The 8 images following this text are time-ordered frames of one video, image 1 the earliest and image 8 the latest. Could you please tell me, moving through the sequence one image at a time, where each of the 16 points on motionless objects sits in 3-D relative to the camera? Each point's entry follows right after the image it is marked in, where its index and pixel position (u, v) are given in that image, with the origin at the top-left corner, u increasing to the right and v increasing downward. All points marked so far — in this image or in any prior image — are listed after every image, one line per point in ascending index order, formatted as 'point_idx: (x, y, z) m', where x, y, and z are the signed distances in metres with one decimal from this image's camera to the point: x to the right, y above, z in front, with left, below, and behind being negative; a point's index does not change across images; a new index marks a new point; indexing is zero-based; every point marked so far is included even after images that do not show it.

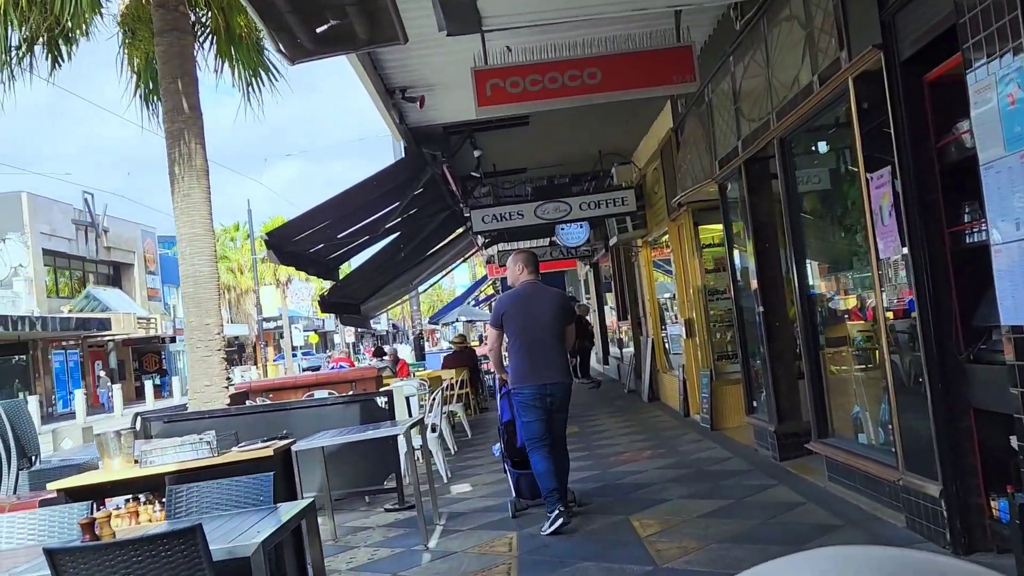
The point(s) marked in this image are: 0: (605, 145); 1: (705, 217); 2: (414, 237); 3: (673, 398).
0: (+1.2, +1.8, +10.8) m
1: (+2.0, +0.6, +8.6) m
2: (-1.4, +0.8, +13.3) m
3: (+2.0, -1.4, +11.0) m
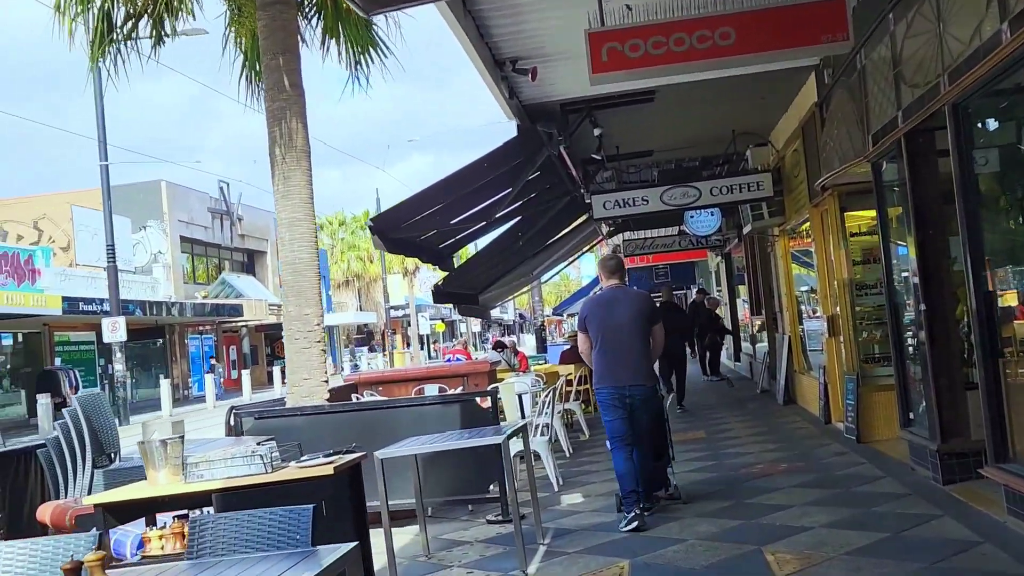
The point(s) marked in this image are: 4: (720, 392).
0: (+2.6, +1.8, +9.8) m
1: (+3.0, +0.7, +7.5) m
2: (+0.4, +0.9, +12.7) m
3: (+3.4, -1.3, +9.9) m
4: (+3.4, -1.7, +14.0) m
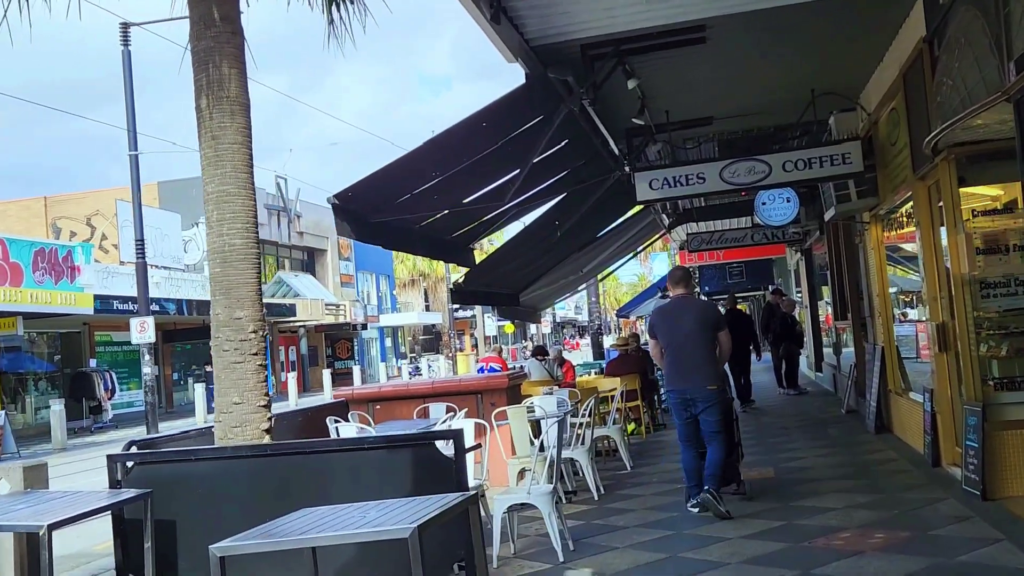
0: (+2.8, +1.9, +7.7) m
1: (+3.0, +0.7, +5.3) m
2: (+0.8, +0.9, +10.7) m
3: (+3.6, -1.3, +7.7) m
4: (+3.9, -1.7, +11.8) m
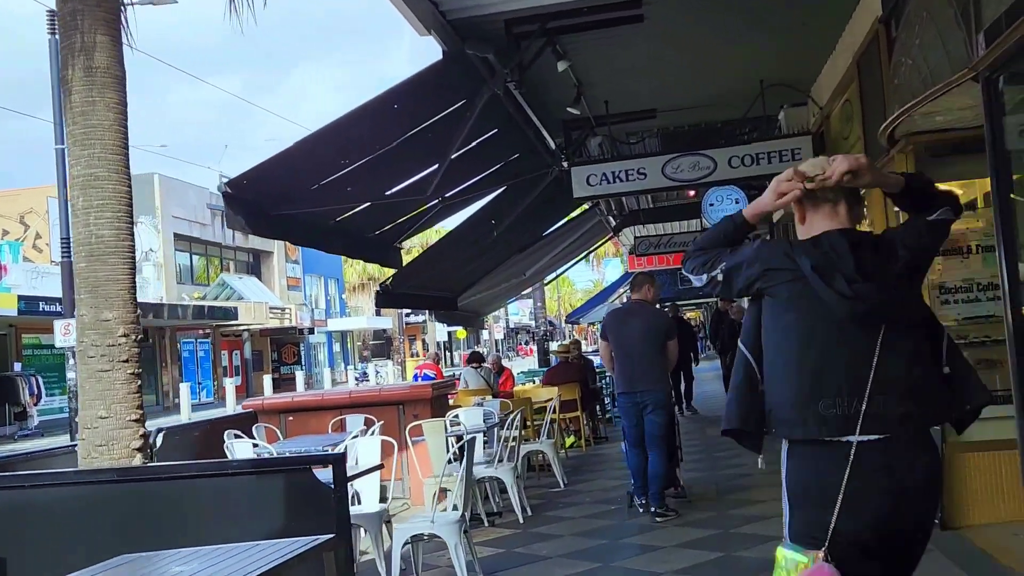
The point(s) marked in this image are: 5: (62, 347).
0: (+2.1, +1.8, +7.2) m
1: (+2.5, +0.7, +4.8) m
2: (0.0, +0.9, +10.1) m
3: (+2.9, -1.4, +7.3) m
4: (+3.0, -1.8, +11.3) m
5: (-9.8, -1.3, +18.6) m
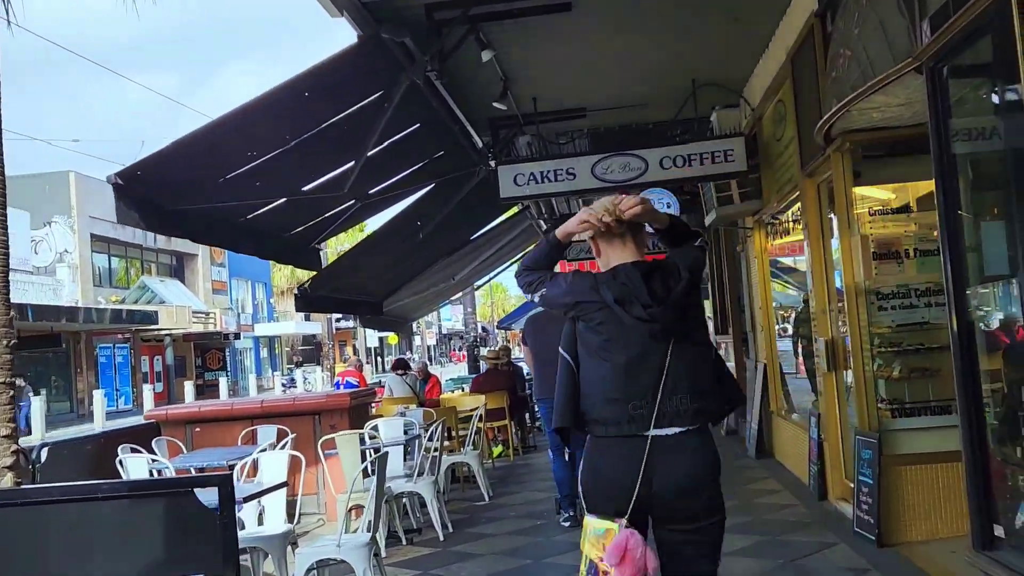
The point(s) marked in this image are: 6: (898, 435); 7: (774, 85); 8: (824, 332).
0: (+1.5, +1.8, +7.0) m
1: (+2.0, +0.6, +4.6) m
2: (-0.8, +0.9, +9.8) m
3: (+2.3, -1.4, +7.1) m
4: (+2.1, -1.8, +11.2) m
5: (-11.3, -1.3, +17.5) m
6: (+2.2, -0.8, +4.9) m
7: (+1.9, +1.4, +6.1) m
8: (+1.9, -0.3, +5.2) m
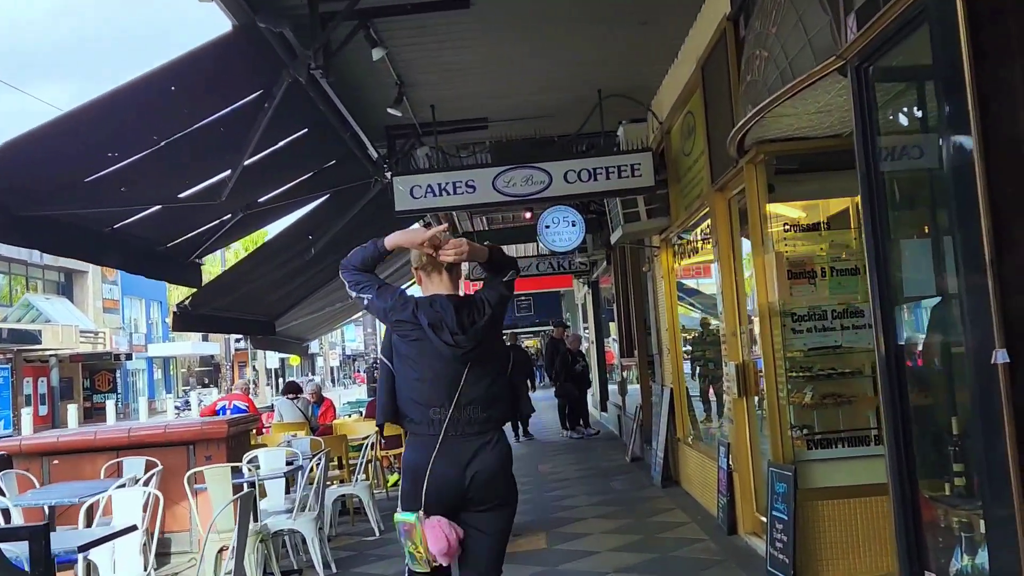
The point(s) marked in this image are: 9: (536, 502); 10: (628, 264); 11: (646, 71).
0: (+0.7, +1.6, +6.7) m
1: (+1.5, +0.5, +4.4) m
2: (-1.9, +0.7, +9.2) m
3: (+1.5, -1.6, +6.8) m
4: (+0.8, -2.1, +10.9) m
5: (-13.1, -1.6, +15.8) m
6: (+1.6, -0.9, +4.6) m
7: (+1.2, +1.3, +5.9) m
8: (+1.3, -0.4, +4.9) m
9: (+0.2, -1.9, +7.6) m
10: (+1.4, +0.3, +10.2) m
11: (+1.0, +1.6, +6.4) m
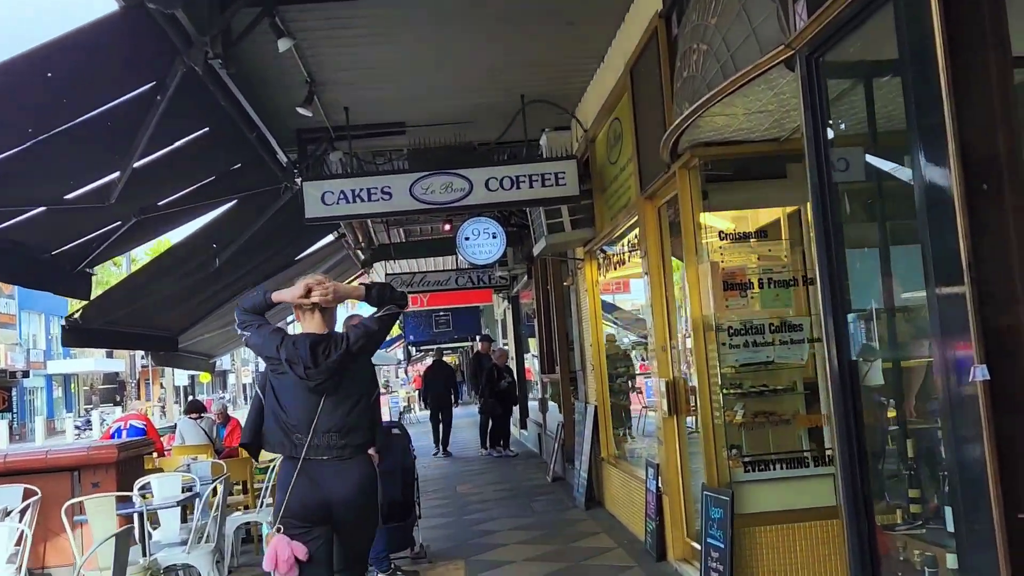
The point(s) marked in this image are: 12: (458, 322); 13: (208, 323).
0: (+0.1, +1.5, +6.5) m
1: (+1.1, +0.5, +4.2) m
2: (-2.7, +0.5, +8.7) m
3: (+0.8, -1.7, +6.6) m
4: (-0.2, -2.3, +10.5) m
5: (-14.5, -1.8, +14.1) m
6: (+1.2, -1.0, +4.4) m
7: (+0.6, +1.2, +5.7) m
8: (+0.9, -0.4, +4.7) m
9: (-0.5, -2.0, +7.2) m
10: (+0.5, +0.1, +9.9) m
11: (+0.4, +1.5, +6.2) m
12: (-1.2, -0.8, +19.8) m
13: (-3.8, -0.4, +10.7) m
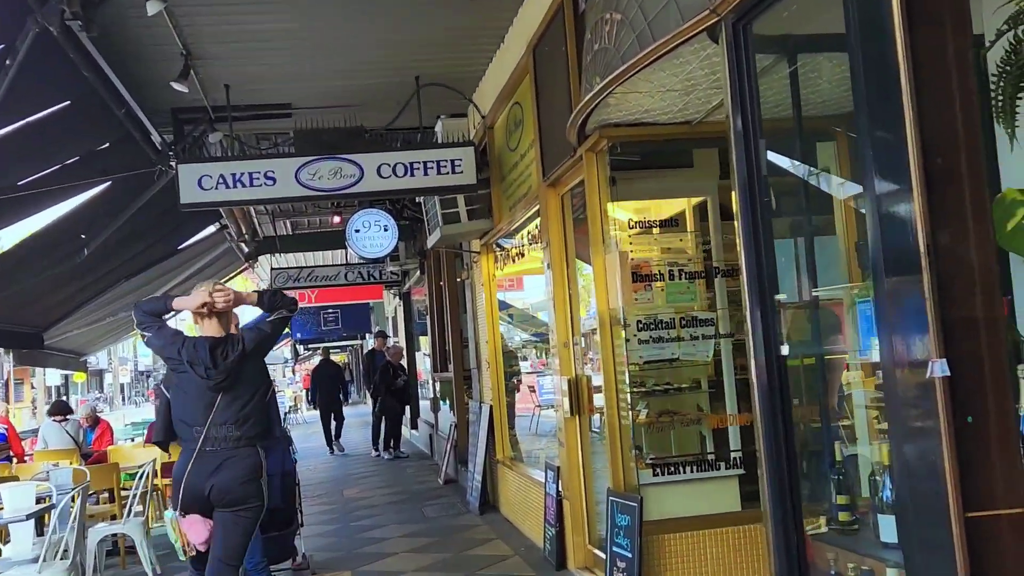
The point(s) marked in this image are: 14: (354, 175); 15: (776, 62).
0: (-0.6, +1.6, +6.2) m
1: (+0.6, +0.5, +4.0) m
2: (-3.7, +0.6, +8.0) m
3: (0.0, -1.6, +6.4) m
4: (-1.5, -2.2, +10.1) m
5: (-16.1, -1.6, +11.9) m
6: (+0.6, -1.0, +4.2) m
7: (0.0, +1.3, +5.4) m
8: (+0.3, -0.4, +4.5) m
9: (-1.3, -2.0, +6.8) m
10: (-0.7, +0.2, +9.6) m
11: (-0.3, +1.6, +5.9) m
12: (-3.7, -0.7, +19.2) m
13: (-5.1, -0.3, +9.9) m
14: (-1.1, +0.8, +6.0) m
15: (+0.7, +0.6, +2.4) m
